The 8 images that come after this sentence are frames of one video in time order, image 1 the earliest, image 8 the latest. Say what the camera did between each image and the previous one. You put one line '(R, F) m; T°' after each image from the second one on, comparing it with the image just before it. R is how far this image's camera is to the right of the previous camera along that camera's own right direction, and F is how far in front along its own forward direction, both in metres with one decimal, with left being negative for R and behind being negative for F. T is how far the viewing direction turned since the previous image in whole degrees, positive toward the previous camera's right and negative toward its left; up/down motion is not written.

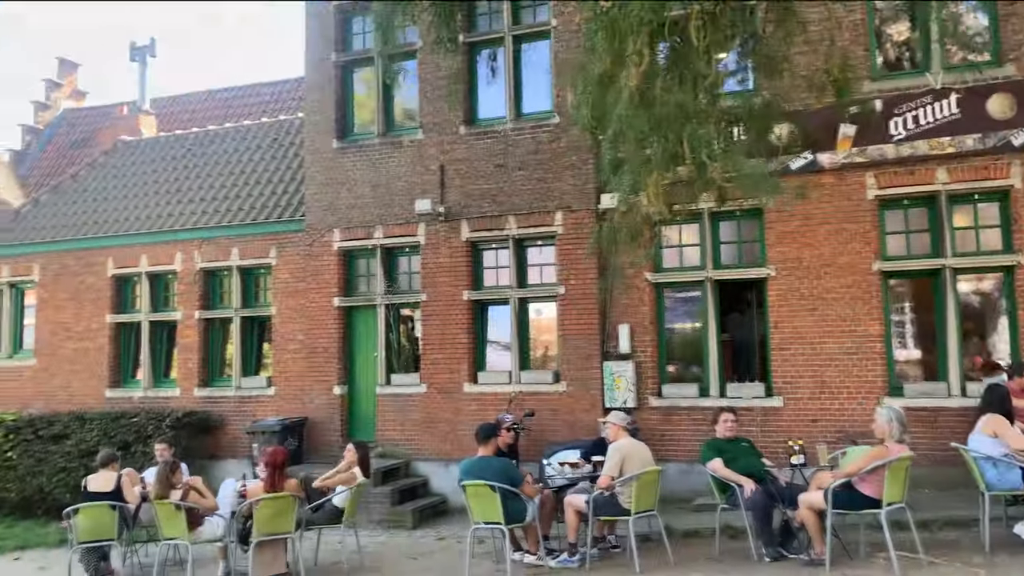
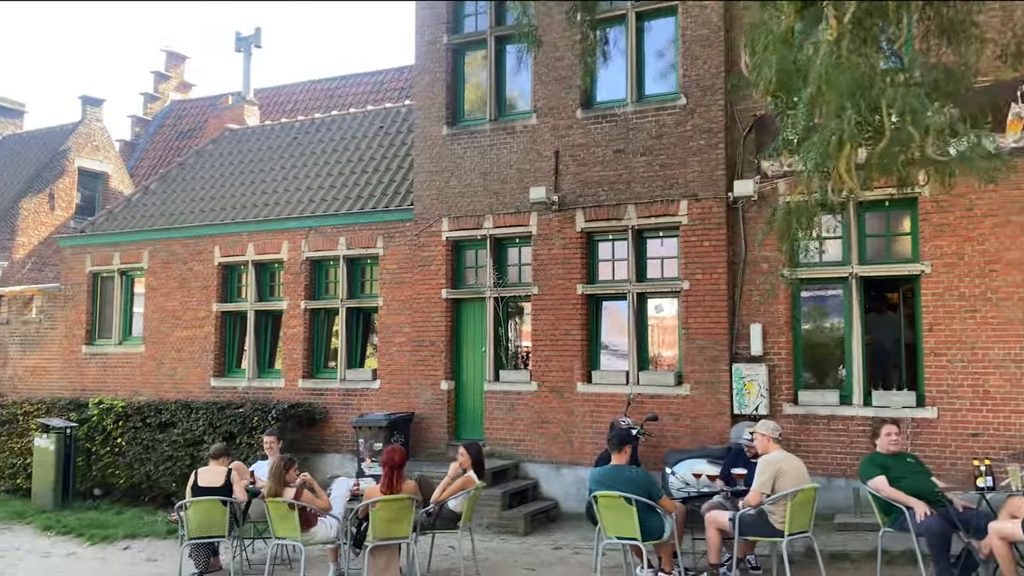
(-0.5, +0.6) m; -6°
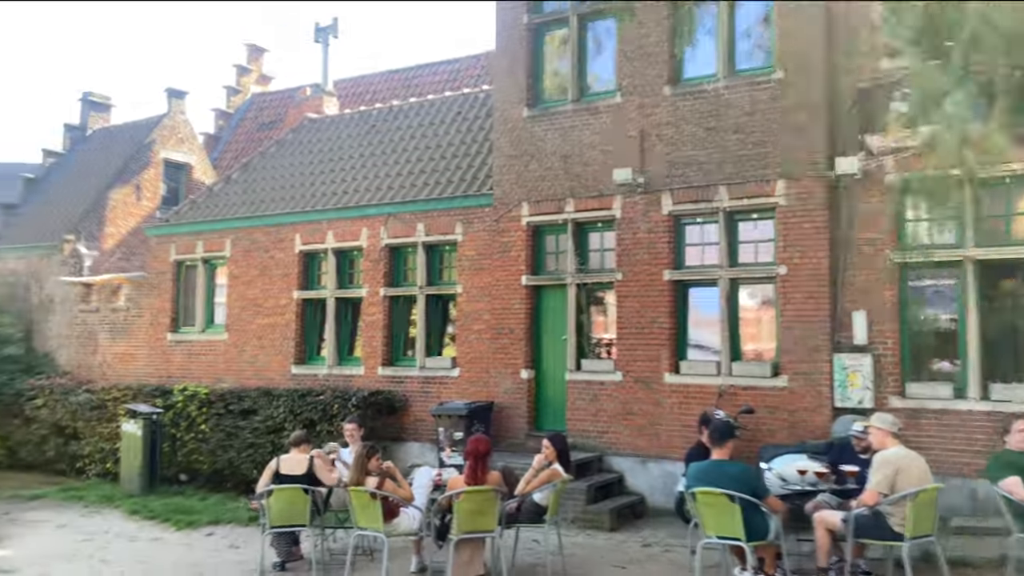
(-0.2, +0.4) m; -5°
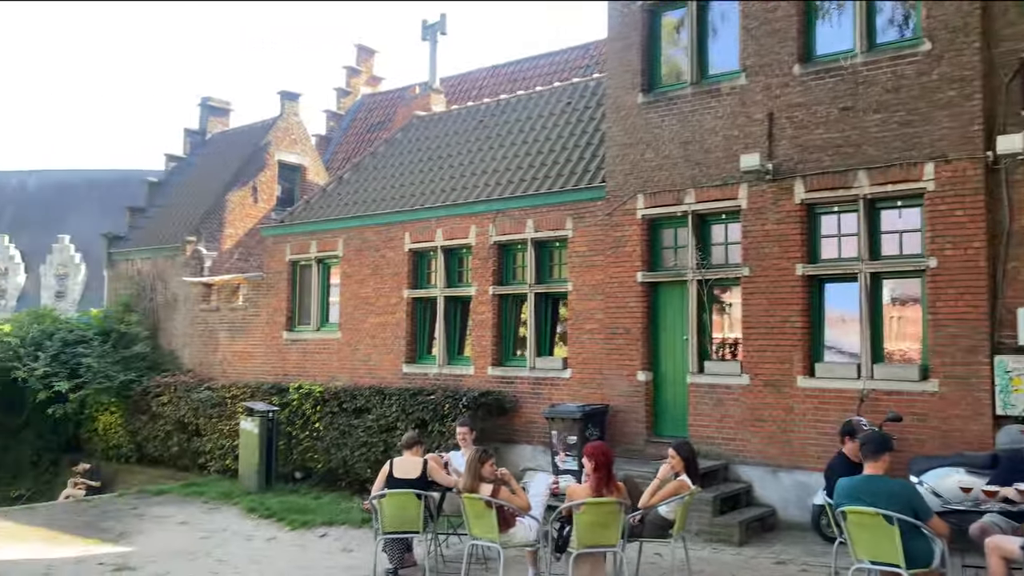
(-0.1, +0.4) m; -7°
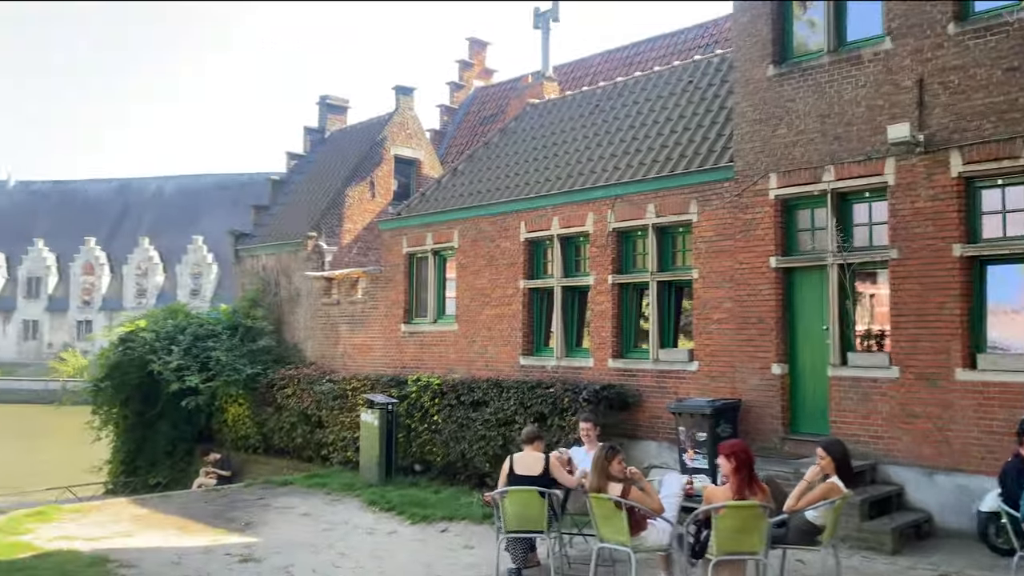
(-0.1, +0.4) m; -8°
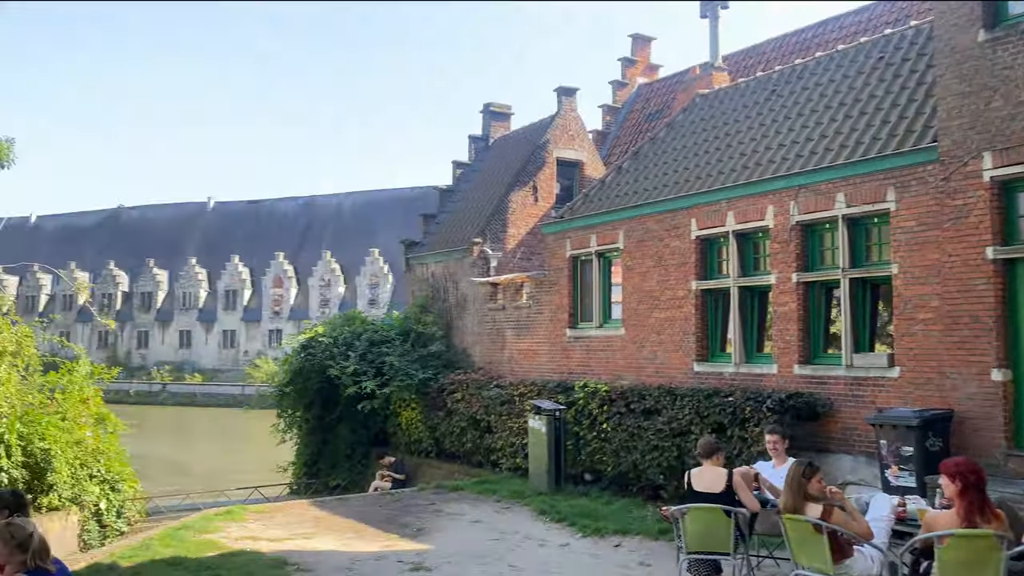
(-0.1, +0.4) m; -11°
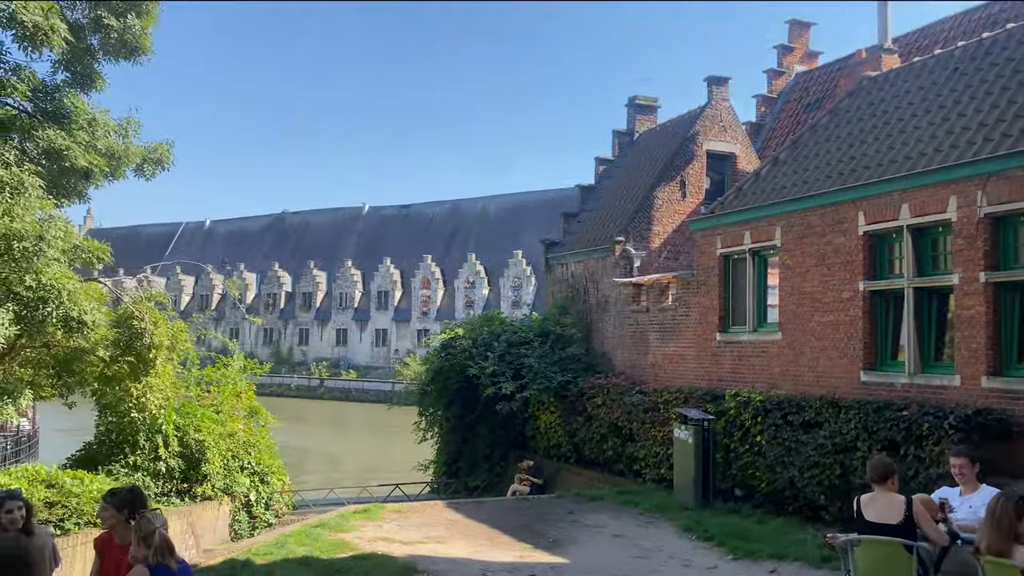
(0.0, +0.5) m; -10°
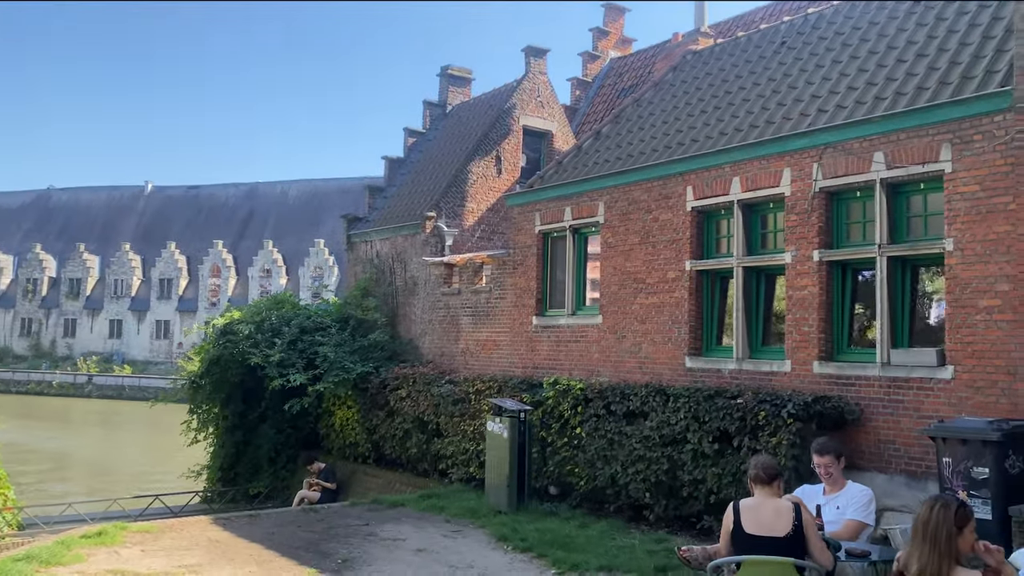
(+0.1, +1.5) m; +13°
